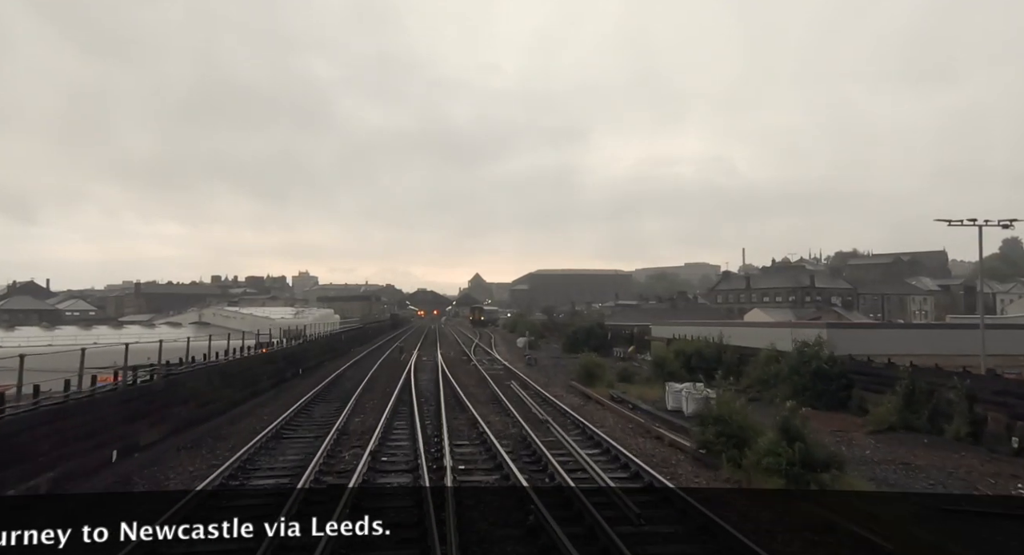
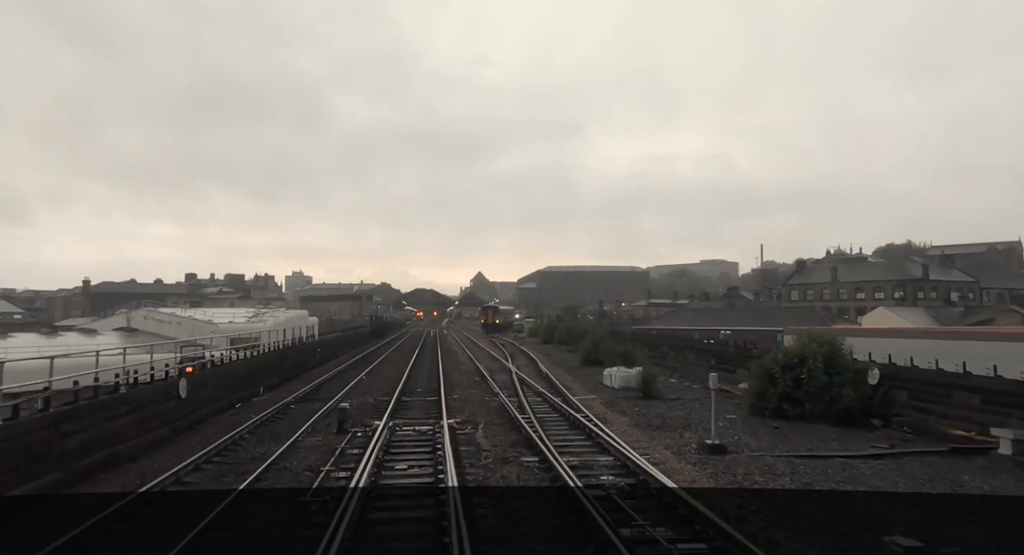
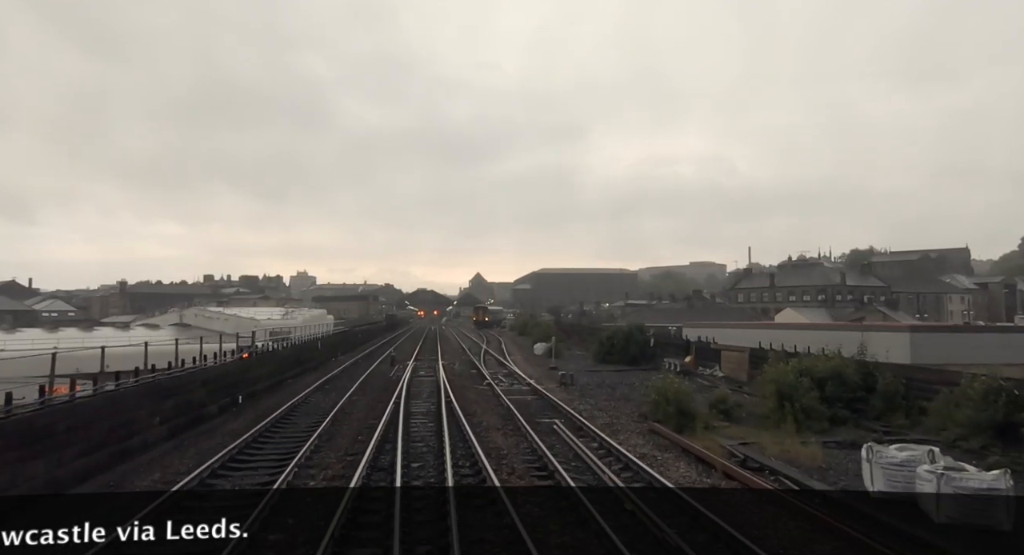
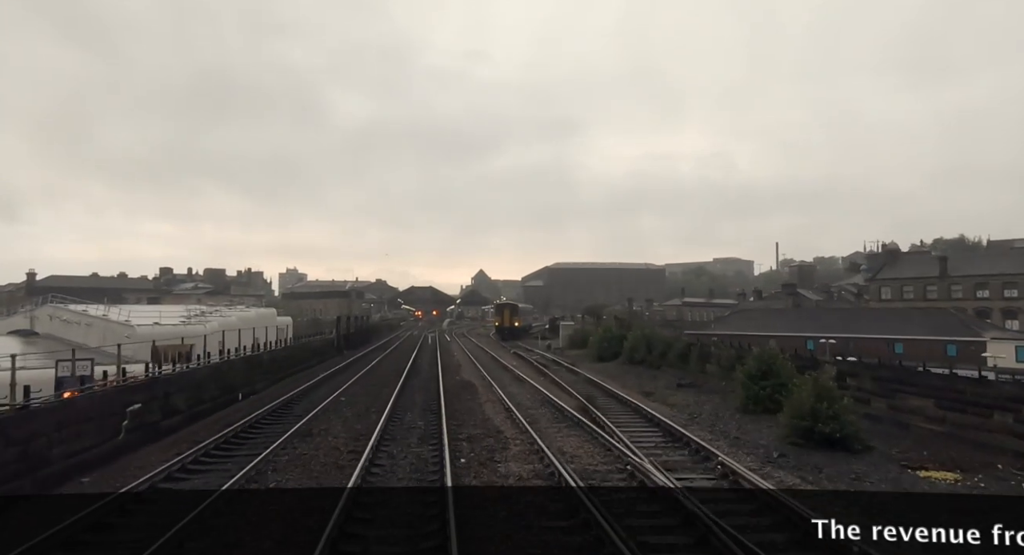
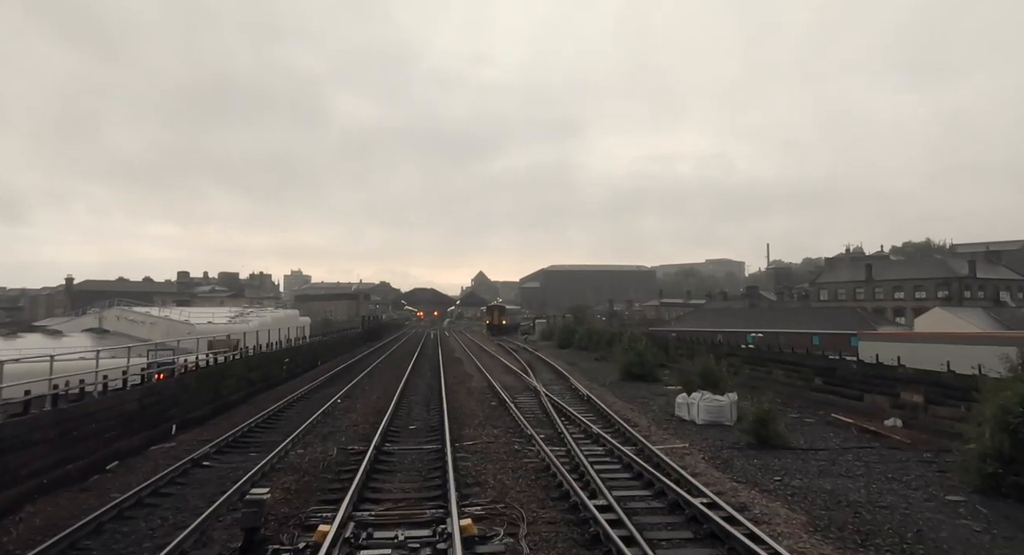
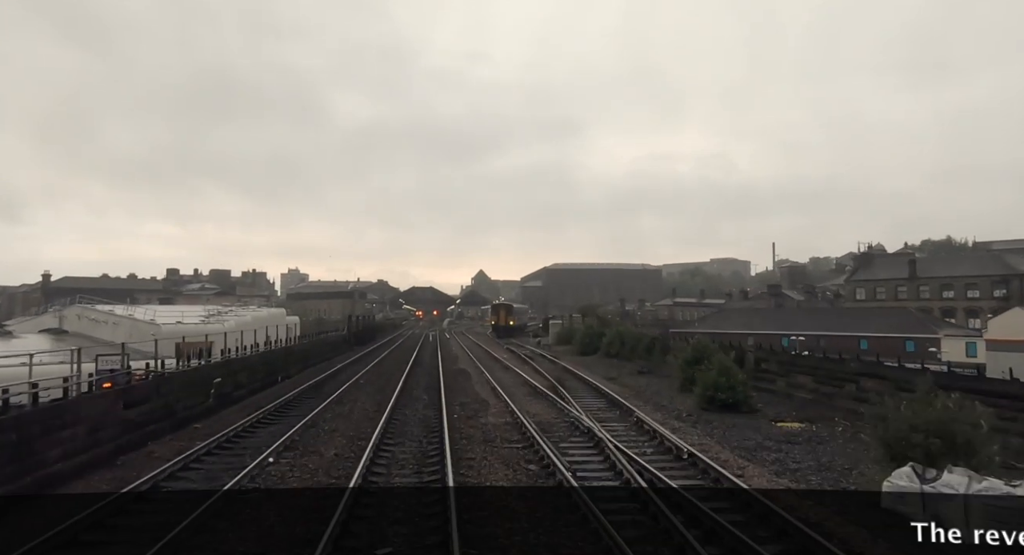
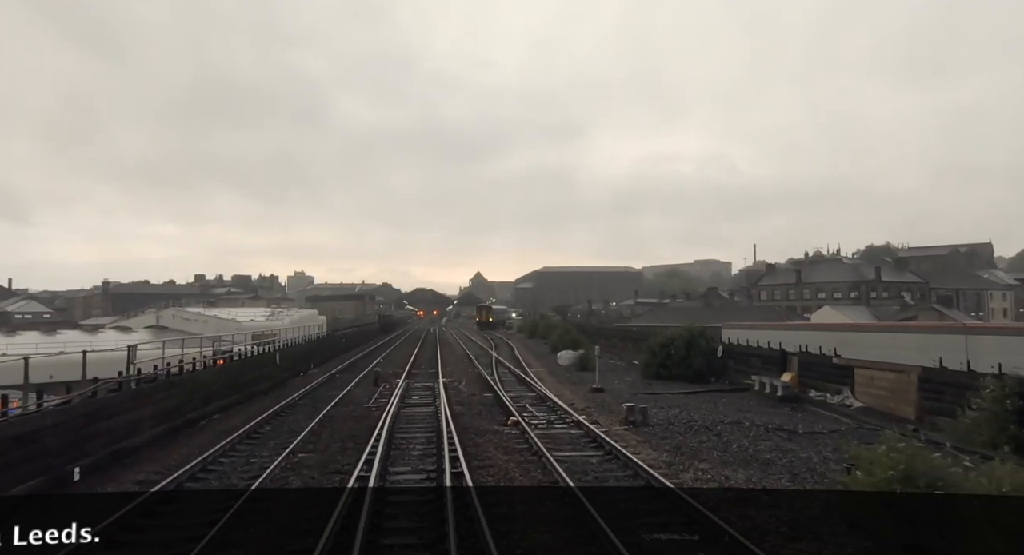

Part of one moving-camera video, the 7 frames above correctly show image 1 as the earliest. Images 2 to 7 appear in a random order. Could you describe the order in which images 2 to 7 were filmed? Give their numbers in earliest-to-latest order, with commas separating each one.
3, 7, 2, 5, 6, 4
